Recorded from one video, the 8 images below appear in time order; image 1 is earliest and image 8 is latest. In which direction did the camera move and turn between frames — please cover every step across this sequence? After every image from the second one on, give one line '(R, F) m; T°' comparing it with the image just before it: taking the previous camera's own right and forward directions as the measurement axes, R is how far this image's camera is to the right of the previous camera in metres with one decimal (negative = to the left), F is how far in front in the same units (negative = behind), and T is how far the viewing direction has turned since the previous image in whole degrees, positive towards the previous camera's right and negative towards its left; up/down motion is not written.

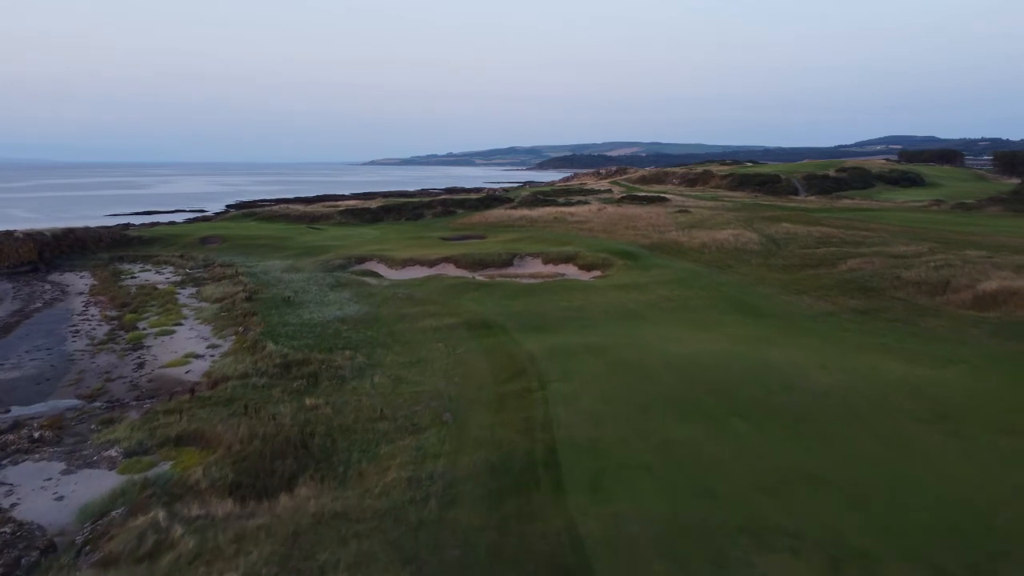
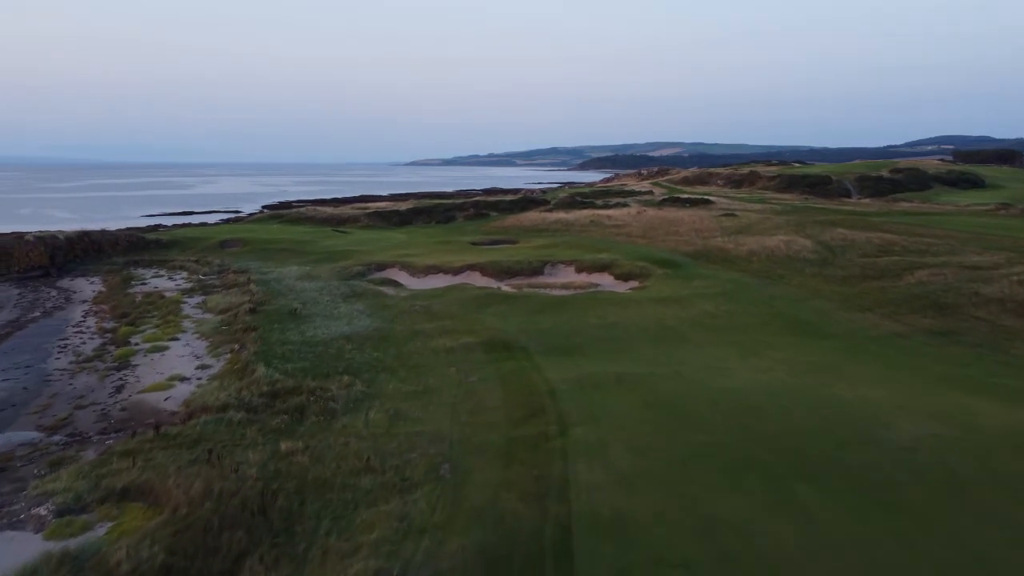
(+0.4, +2.4) m; -3°
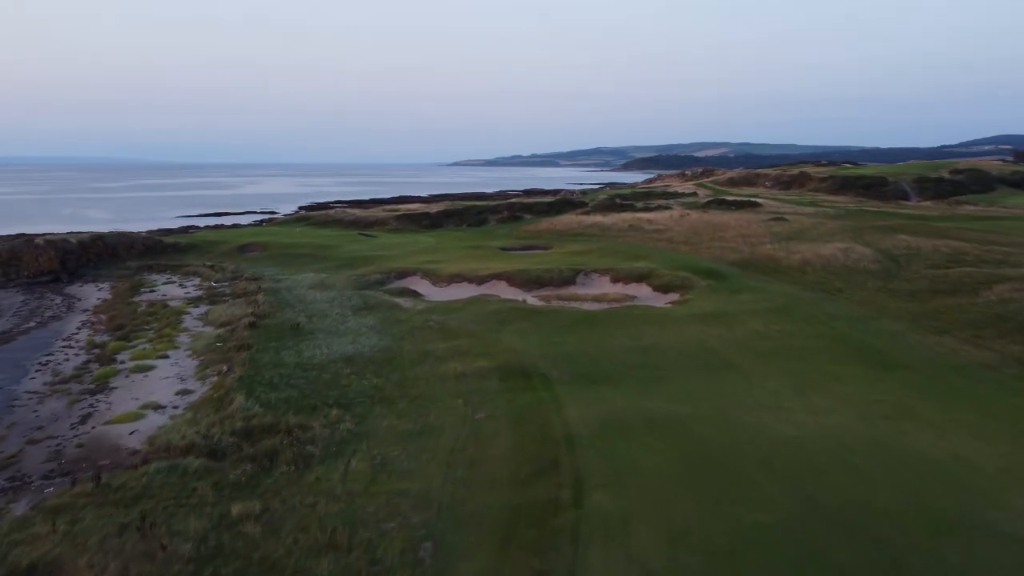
(+0.5, +2.3) m; -3°
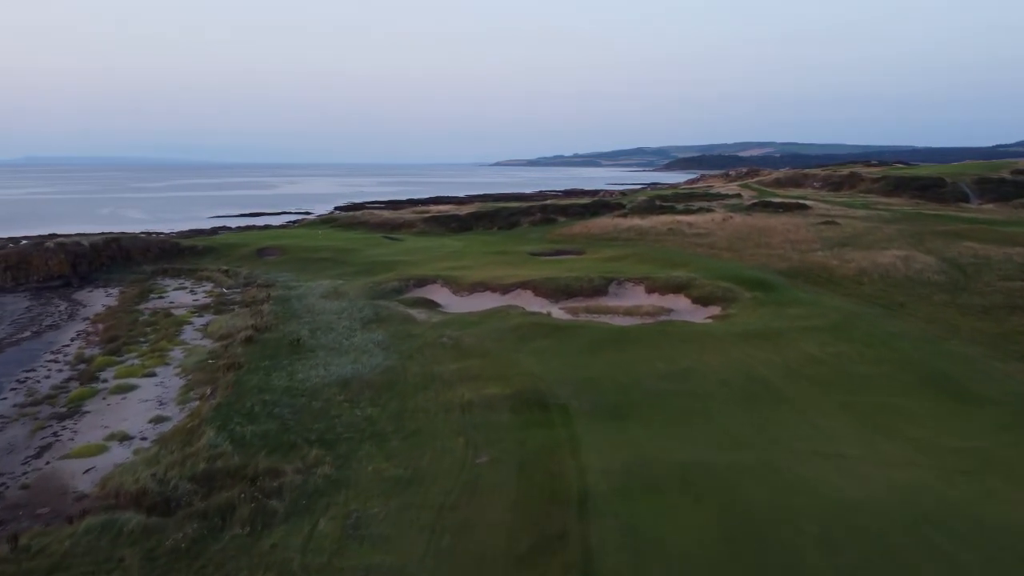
(+0.5, +2.1) m; -3°
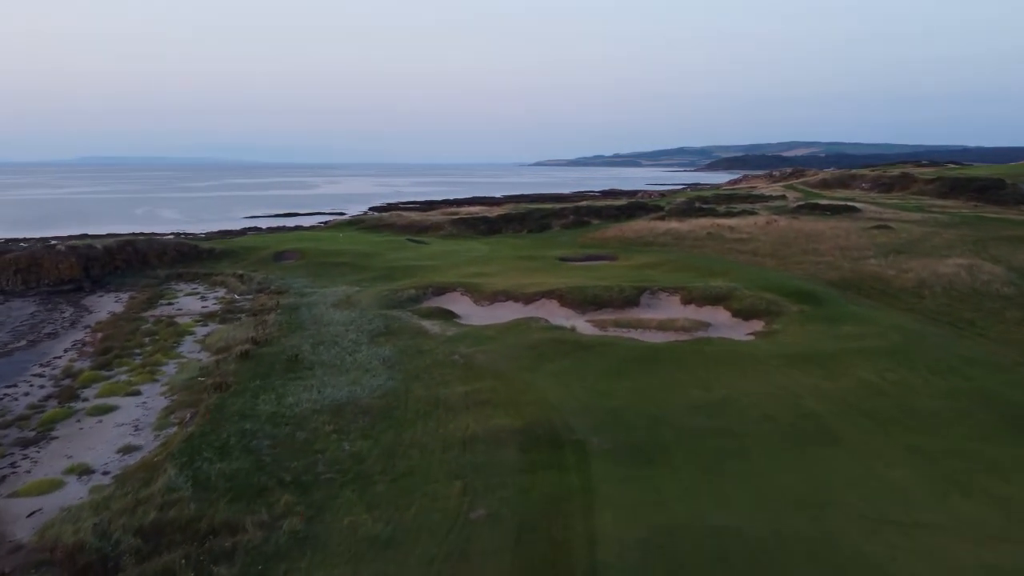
(+0.5, +1.8) m; -3°
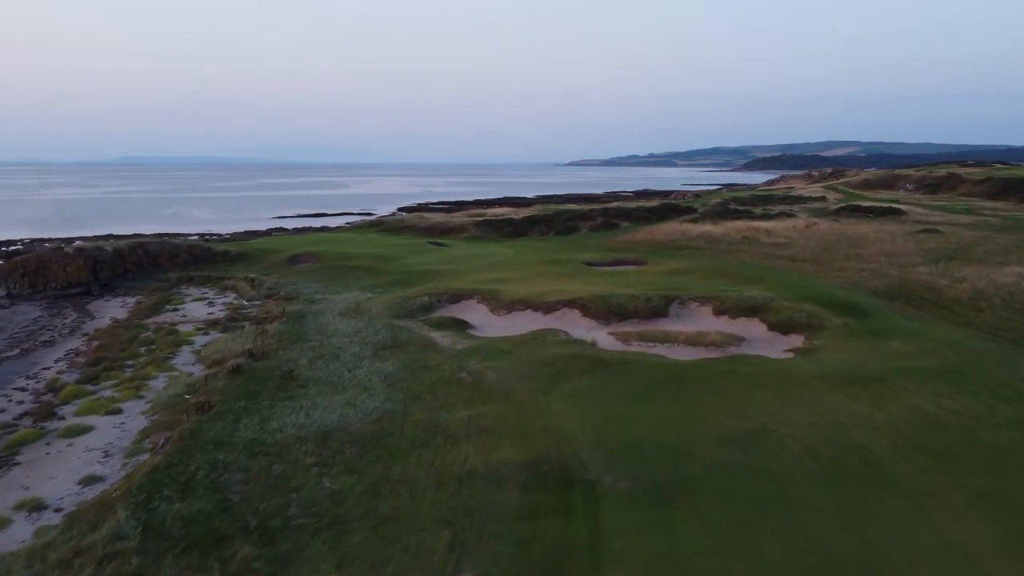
(+0.4, +1.5) m; -2°
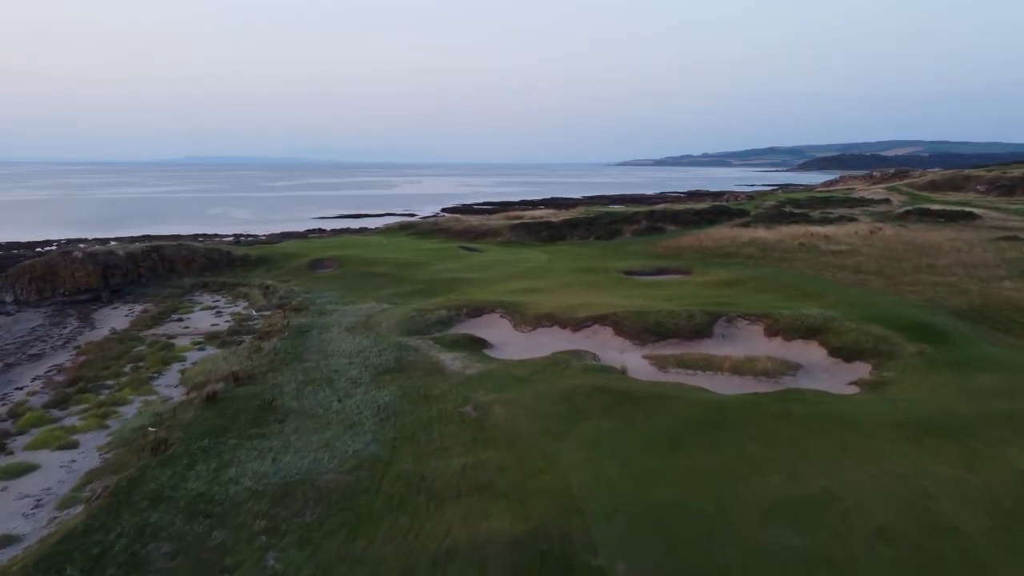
(+0.7, +2.3) m; -4°
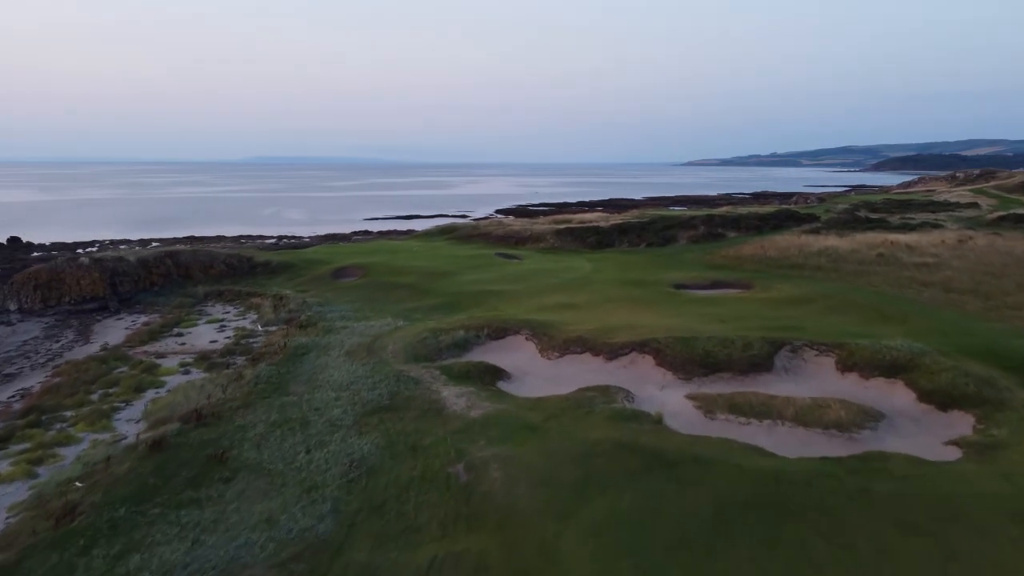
(+0.8, +2.8) m; -5°
